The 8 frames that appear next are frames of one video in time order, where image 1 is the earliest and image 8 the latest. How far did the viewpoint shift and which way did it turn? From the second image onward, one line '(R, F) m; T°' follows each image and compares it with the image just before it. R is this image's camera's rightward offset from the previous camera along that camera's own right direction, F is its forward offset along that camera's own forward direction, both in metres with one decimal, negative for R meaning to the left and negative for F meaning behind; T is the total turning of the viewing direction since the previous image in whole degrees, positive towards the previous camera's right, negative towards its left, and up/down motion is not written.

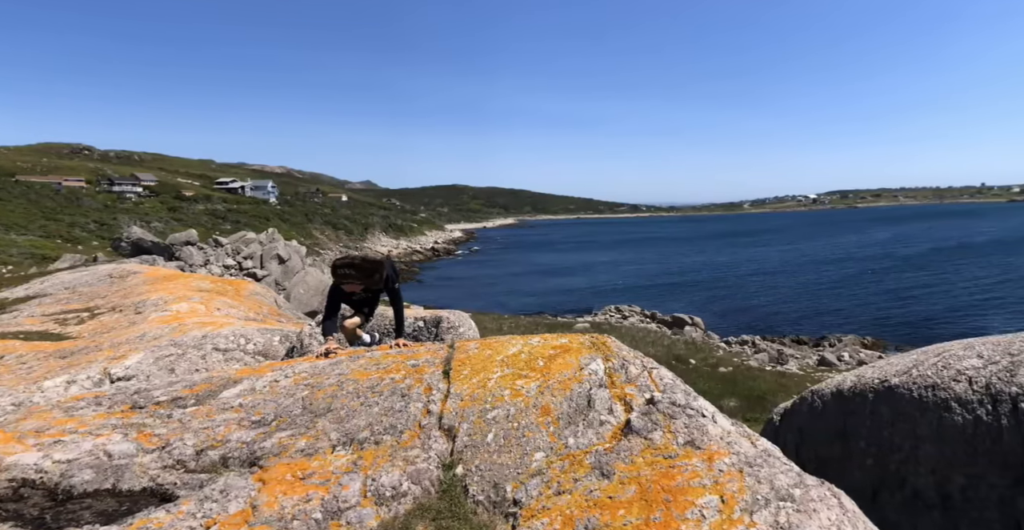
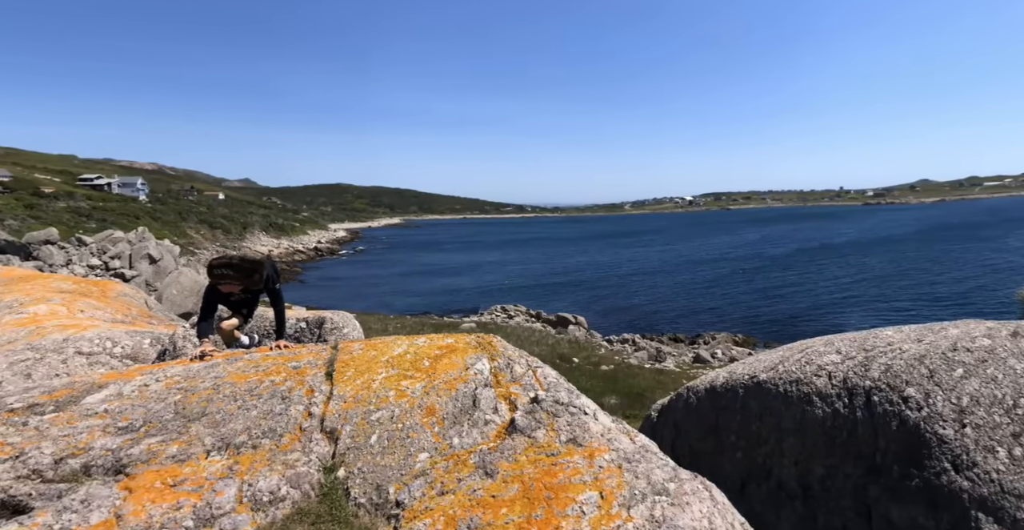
(+0.4, 0.0) m; +4°
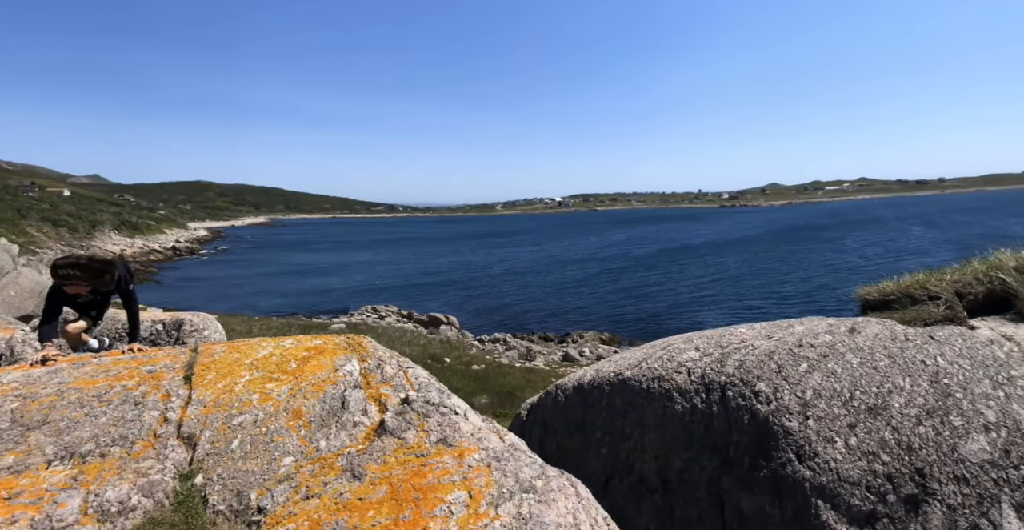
(+0.5, 0.0) m; +5°
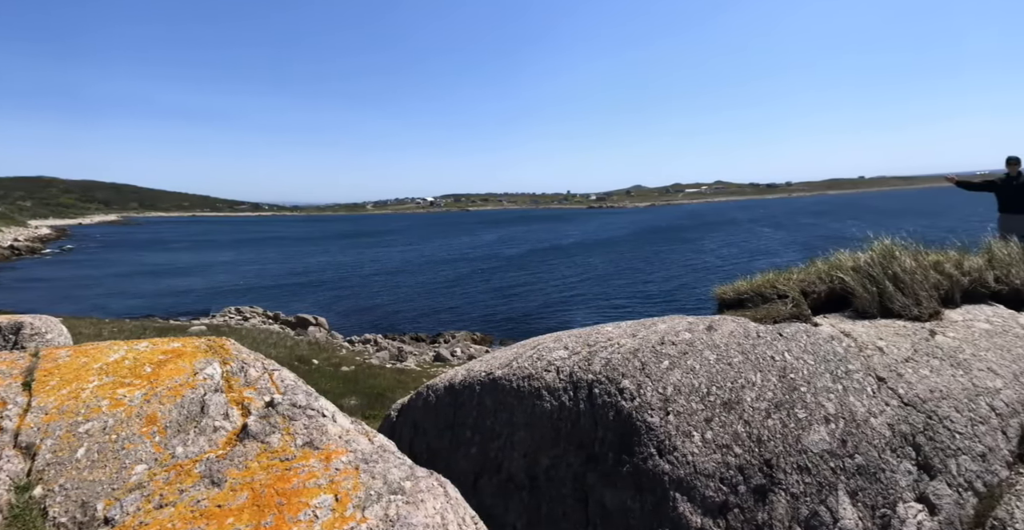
(+0.5, 0.0) m; +5°
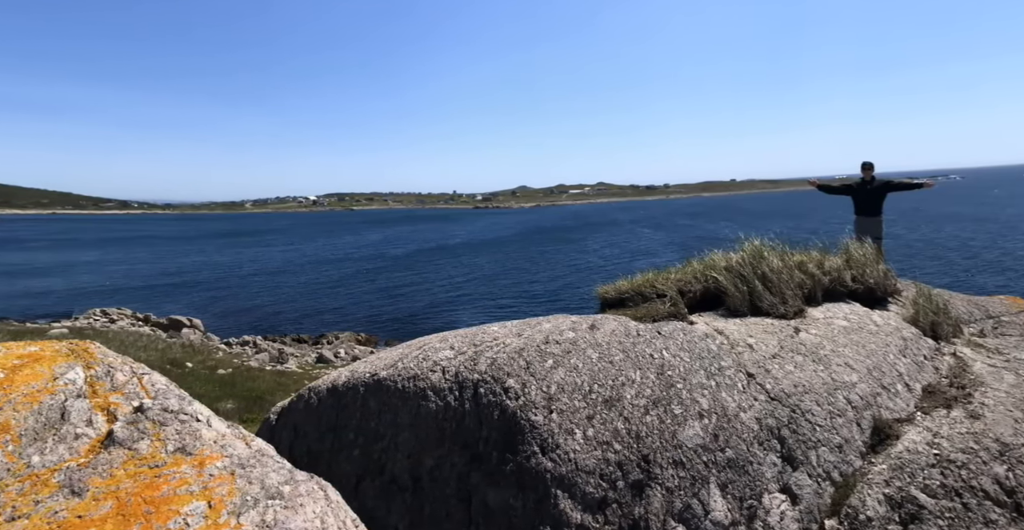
(+0.4, 0.0) m; +4°
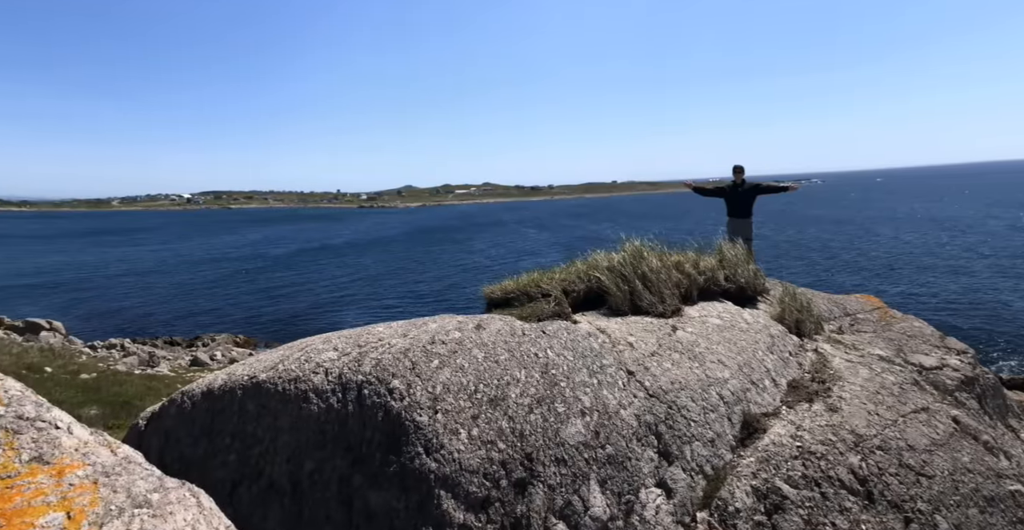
(+0.4, 0.0) m; +4°
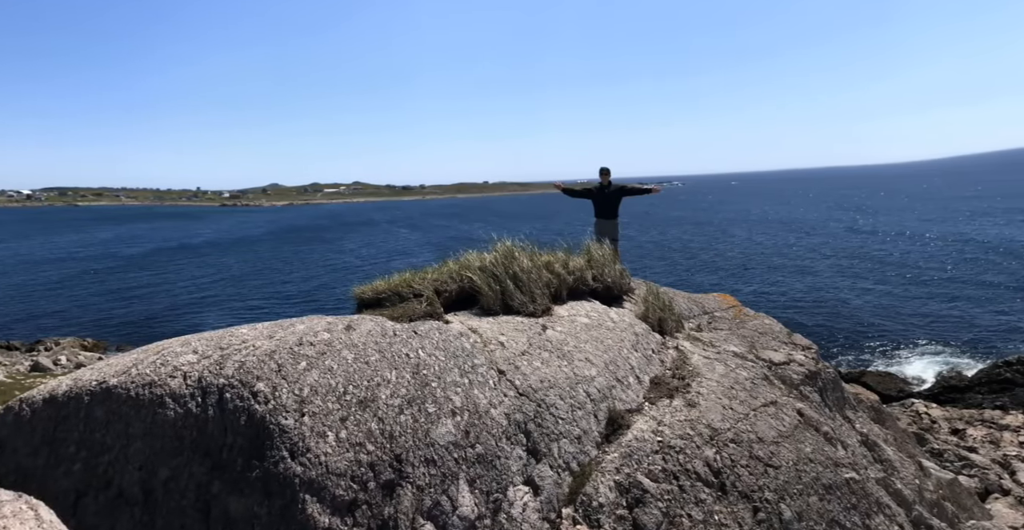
(+0.5, 0.0) m; +5°
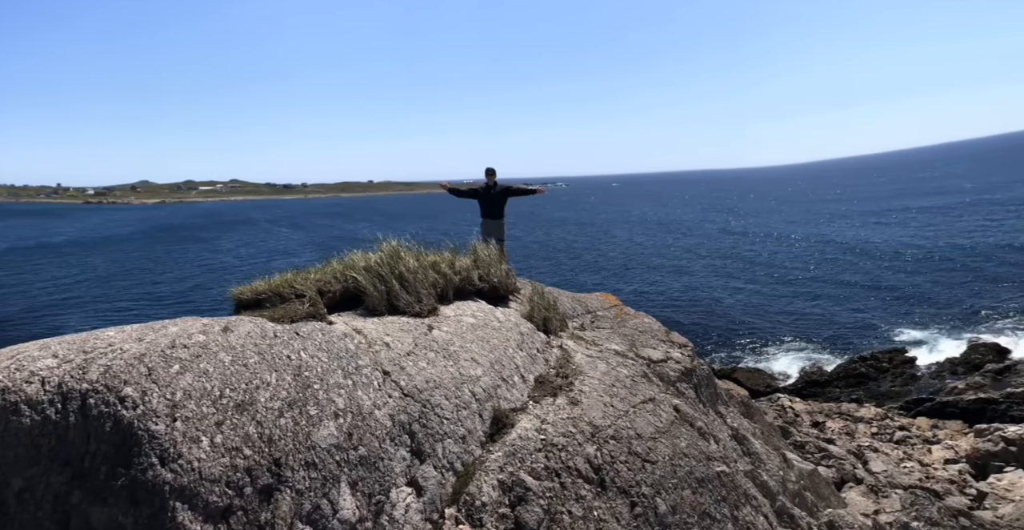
(+0.4, 0.0) m; +4°
